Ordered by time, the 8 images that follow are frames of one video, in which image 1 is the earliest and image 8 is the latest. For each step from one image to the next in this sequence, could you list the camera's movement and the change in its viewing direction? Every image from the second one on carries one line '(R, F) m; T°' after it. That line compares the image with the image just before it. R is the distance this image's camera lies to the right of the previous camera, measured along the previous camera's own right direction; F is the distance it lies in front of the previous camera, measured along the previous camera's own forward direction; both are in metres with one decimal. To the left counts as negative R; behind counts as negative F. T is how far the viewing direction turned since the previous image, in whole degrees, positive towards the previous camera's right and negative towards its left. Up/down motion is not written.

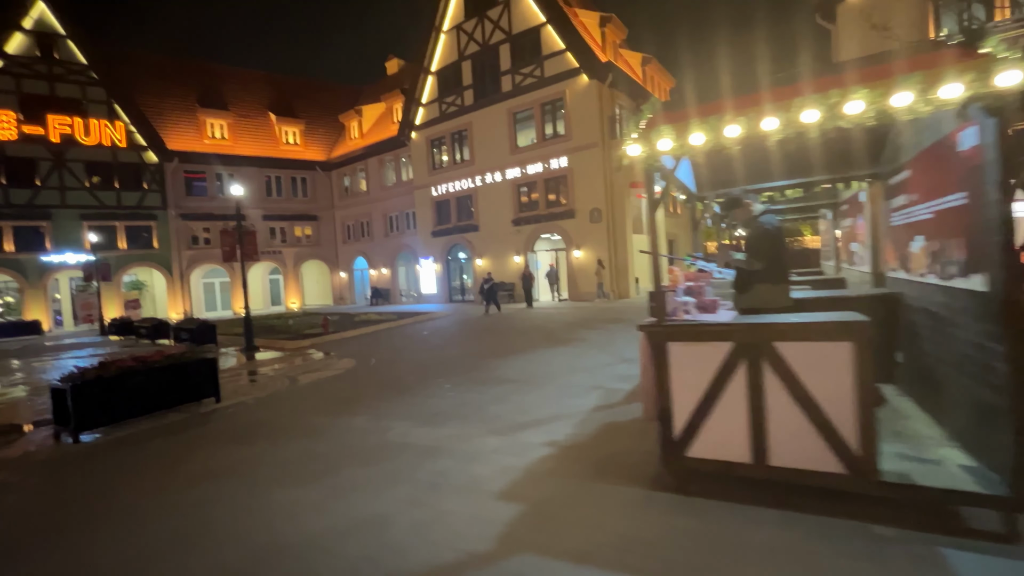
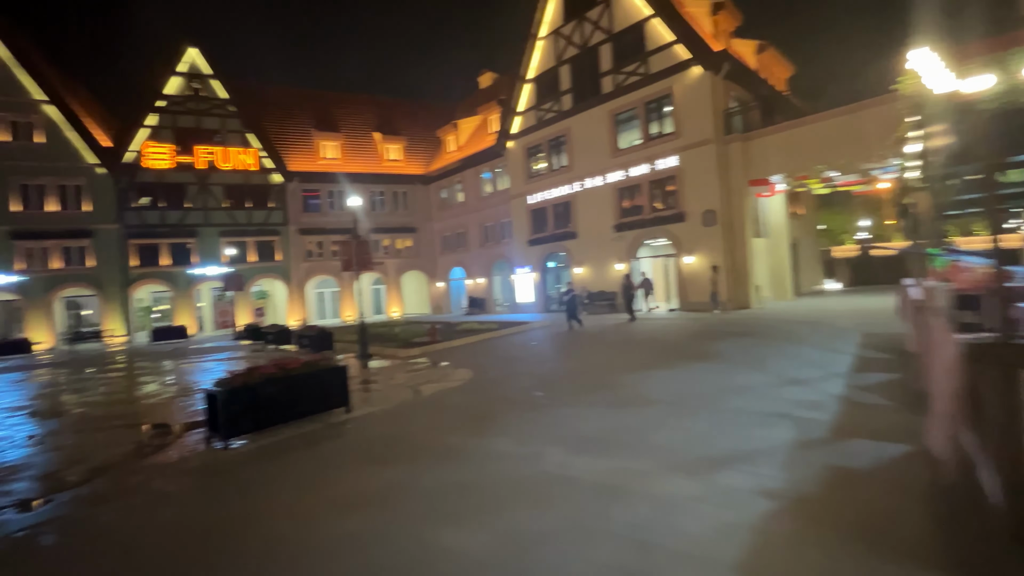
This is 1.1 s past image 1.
(-1.0, +0.8) m; -10°
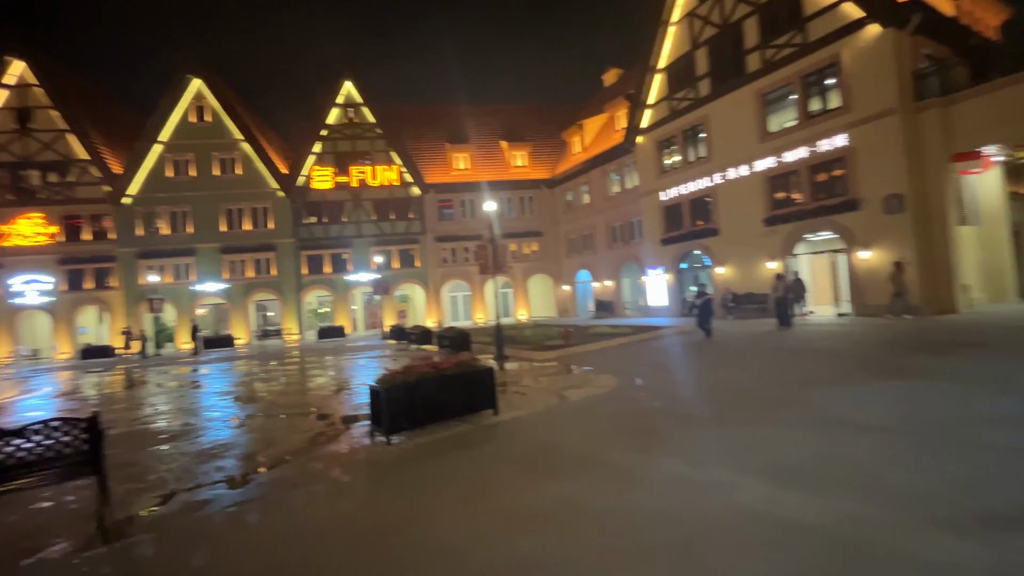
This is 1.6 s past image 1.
(-0.5, +0.4) m; -15°
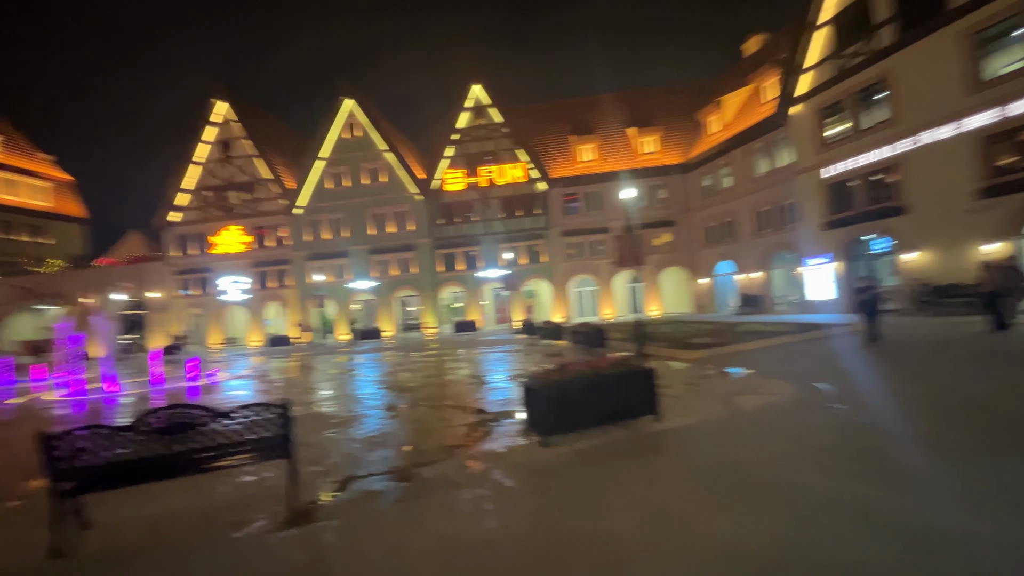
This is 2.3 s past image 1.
(-0.6, +0.5) m; -15°
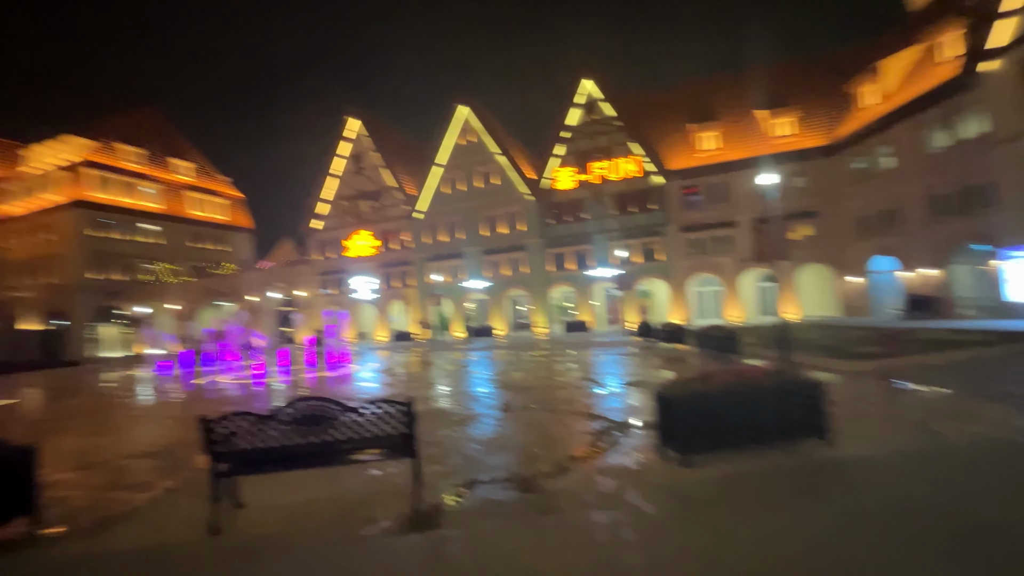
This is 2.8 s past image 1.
(-0.3, +0.5) m; -13°
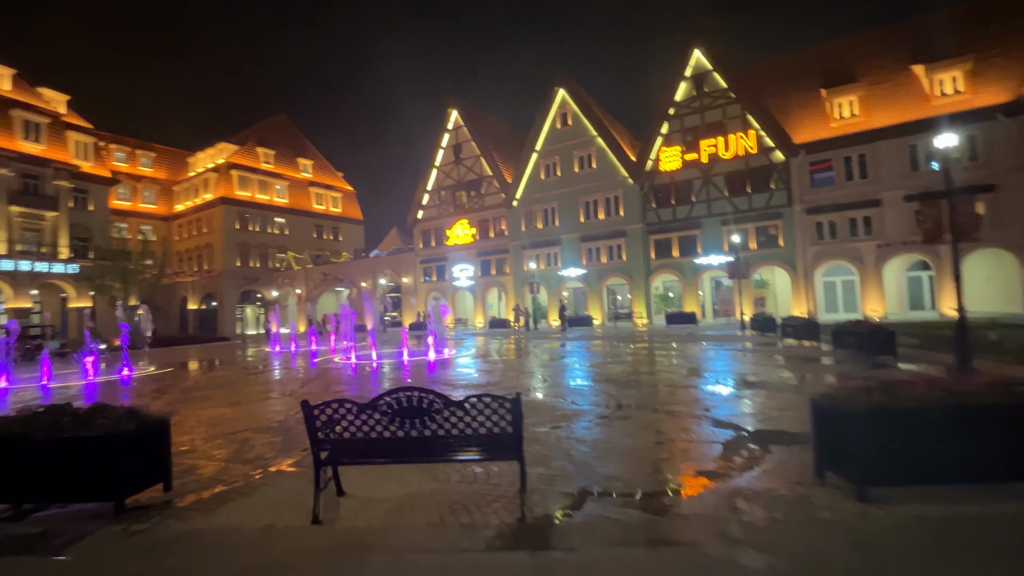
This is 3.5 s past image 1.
(-0.3, +0.7) m; -12°
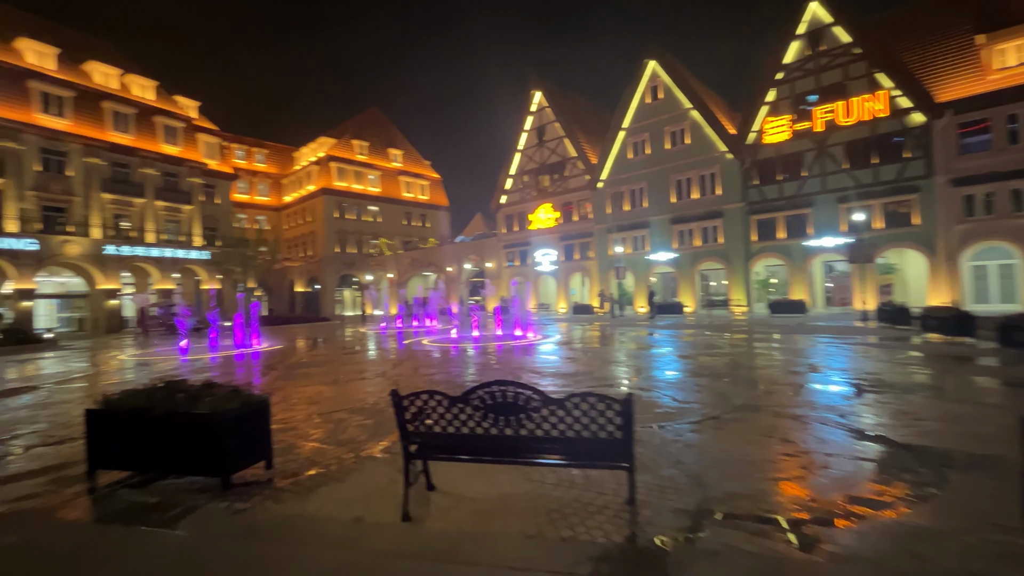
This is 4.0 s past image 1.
(-0.2, +0.5) m; -10°
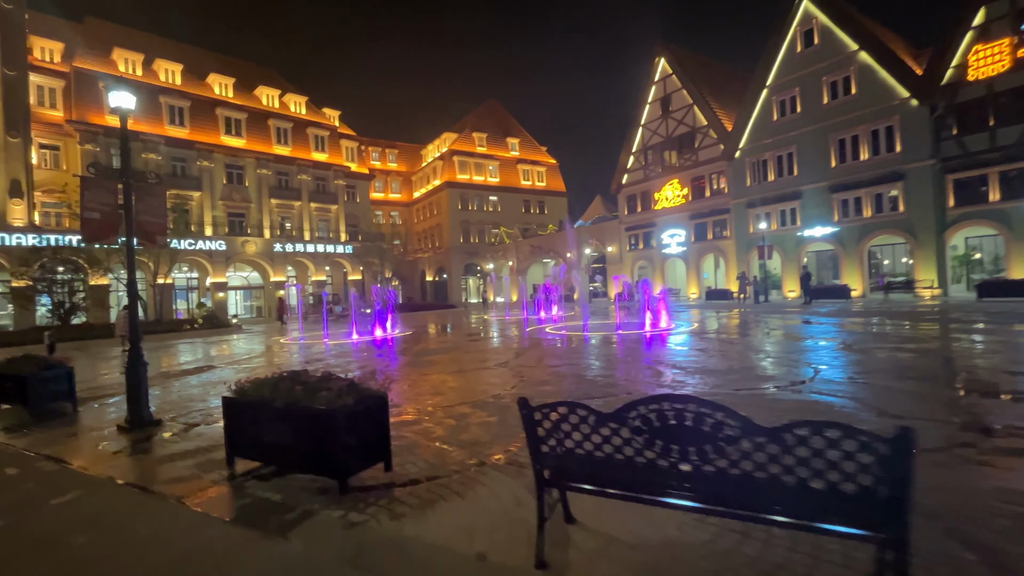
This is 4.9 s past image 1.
(-0.3, +1.1) m; -15°
